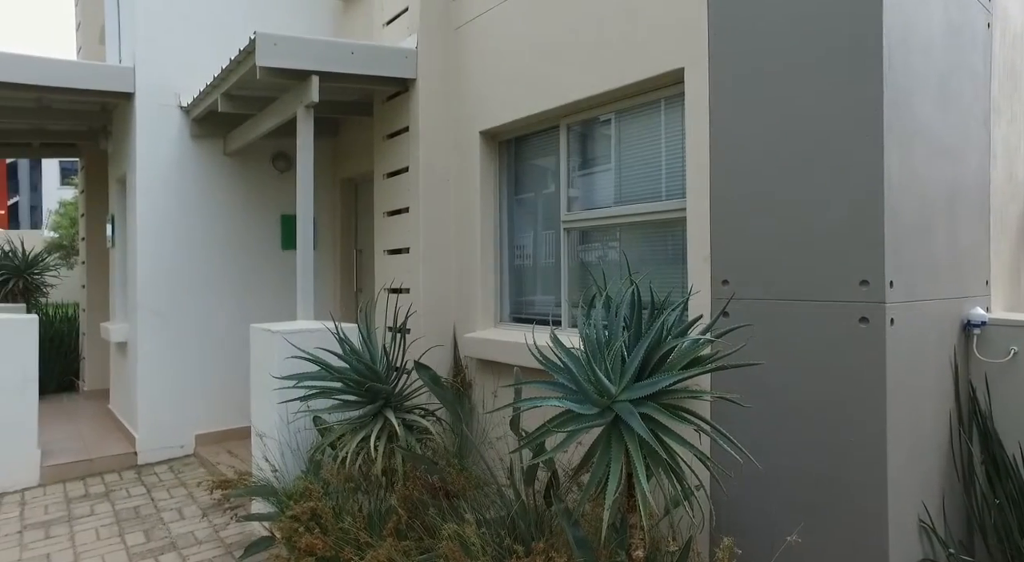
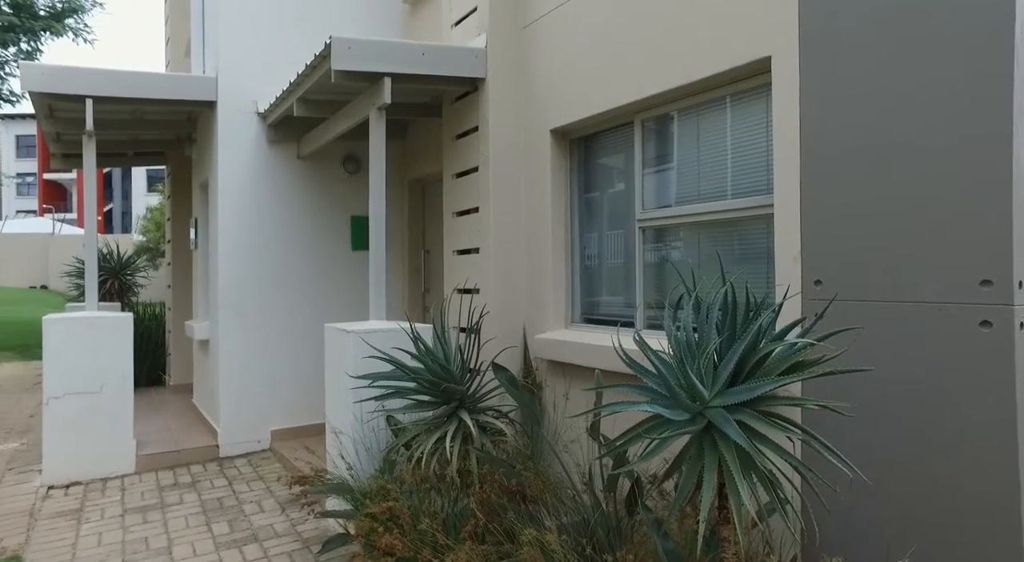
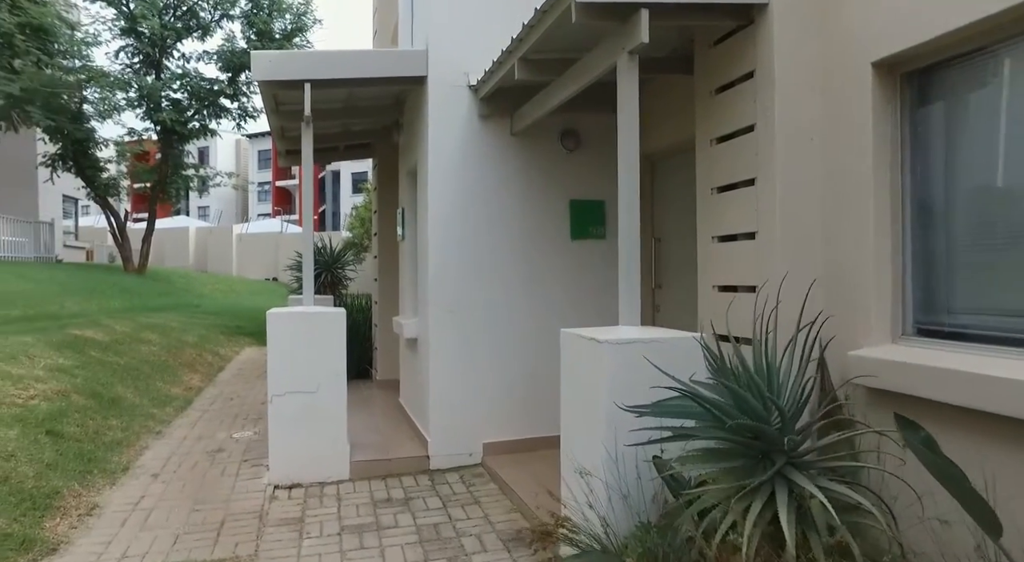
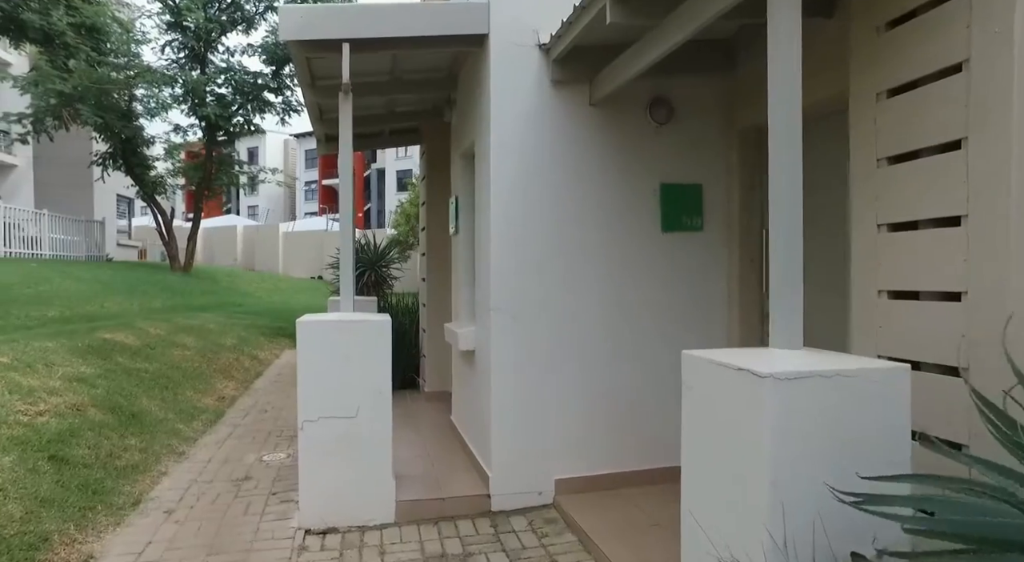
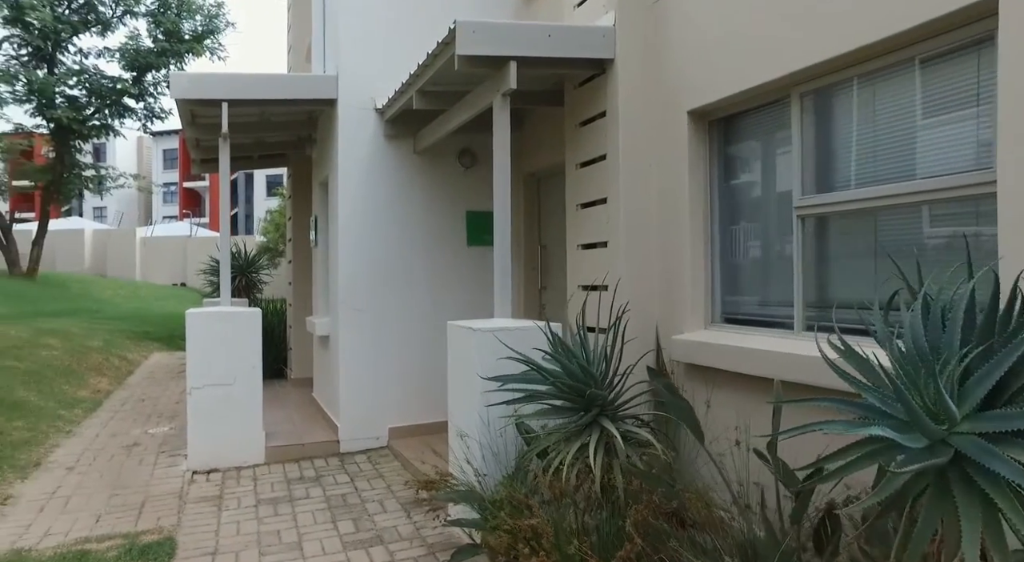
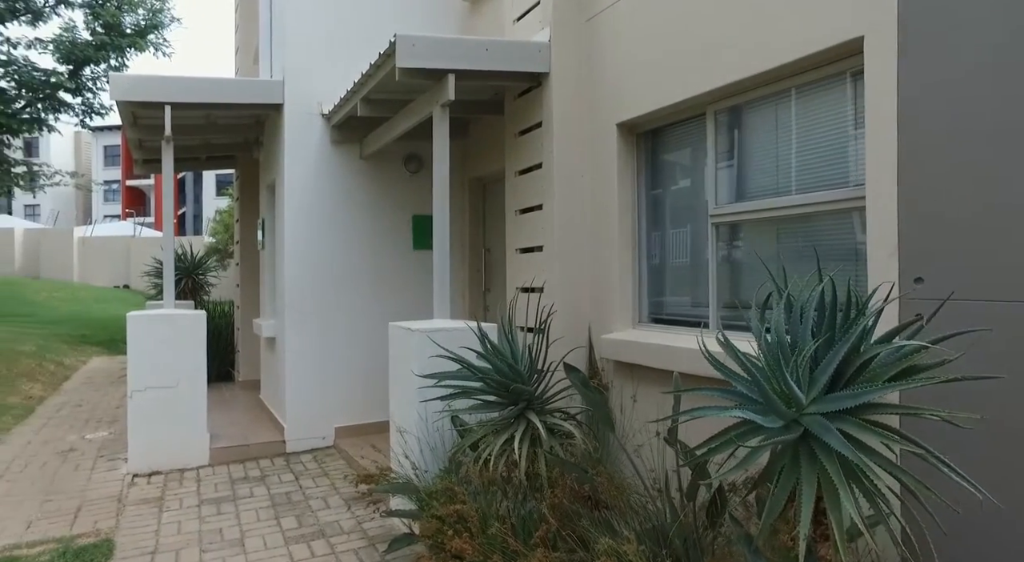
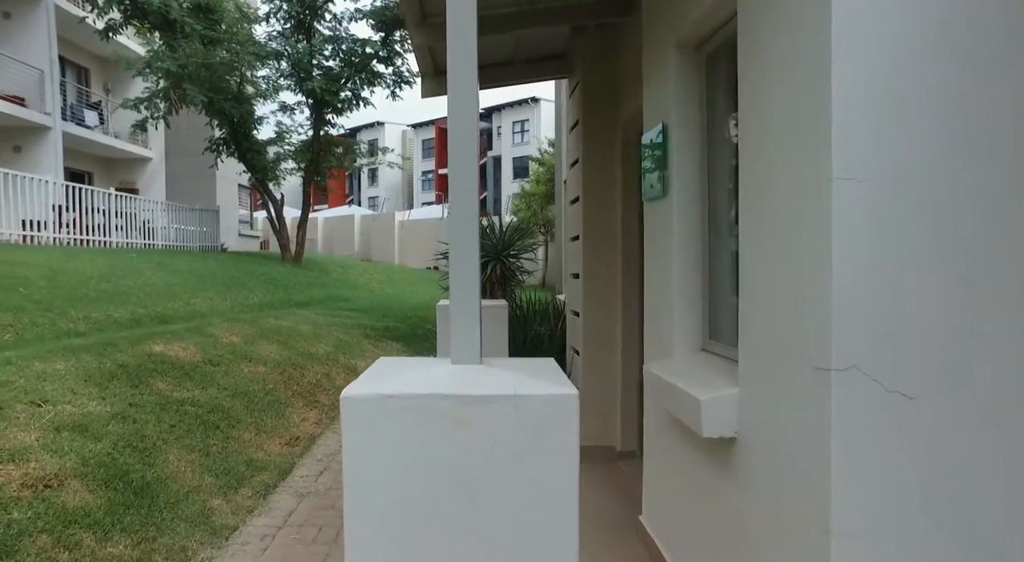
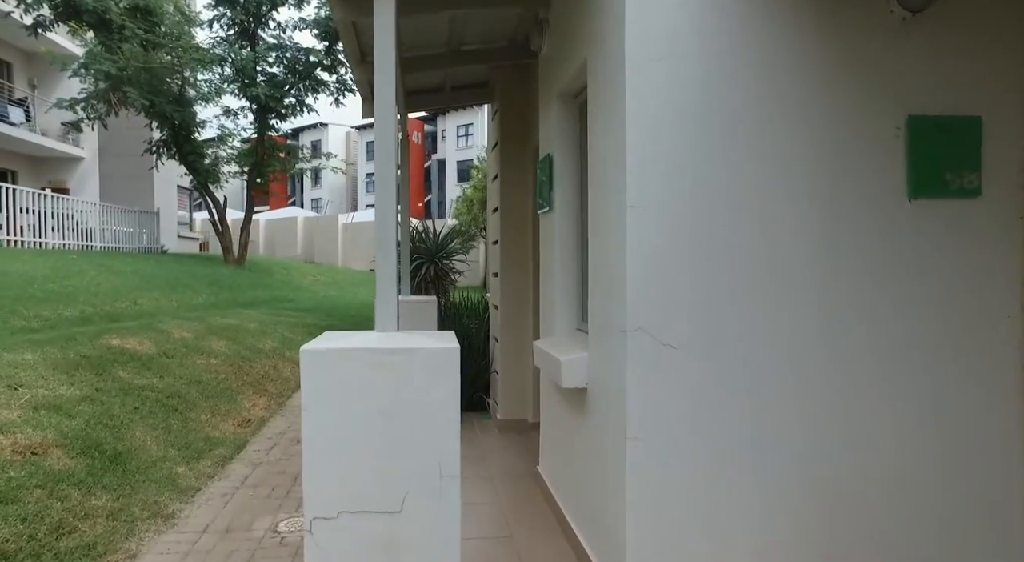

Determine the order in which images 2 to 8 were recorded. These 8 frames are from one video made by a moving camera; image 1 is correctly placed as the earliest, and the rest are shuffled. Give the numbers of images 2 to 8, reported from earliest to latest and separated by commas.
2, 6, 5, 3, 4, 8, 7
